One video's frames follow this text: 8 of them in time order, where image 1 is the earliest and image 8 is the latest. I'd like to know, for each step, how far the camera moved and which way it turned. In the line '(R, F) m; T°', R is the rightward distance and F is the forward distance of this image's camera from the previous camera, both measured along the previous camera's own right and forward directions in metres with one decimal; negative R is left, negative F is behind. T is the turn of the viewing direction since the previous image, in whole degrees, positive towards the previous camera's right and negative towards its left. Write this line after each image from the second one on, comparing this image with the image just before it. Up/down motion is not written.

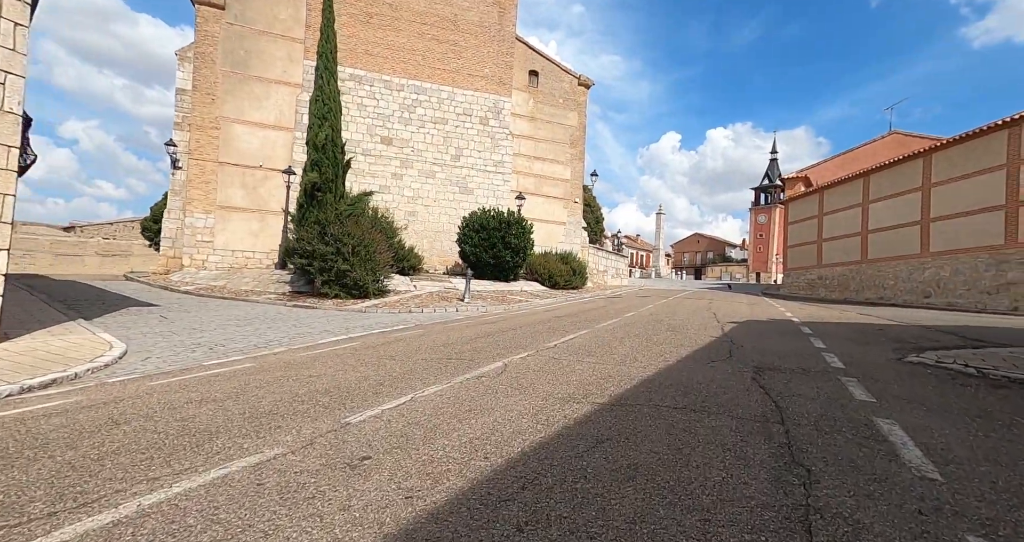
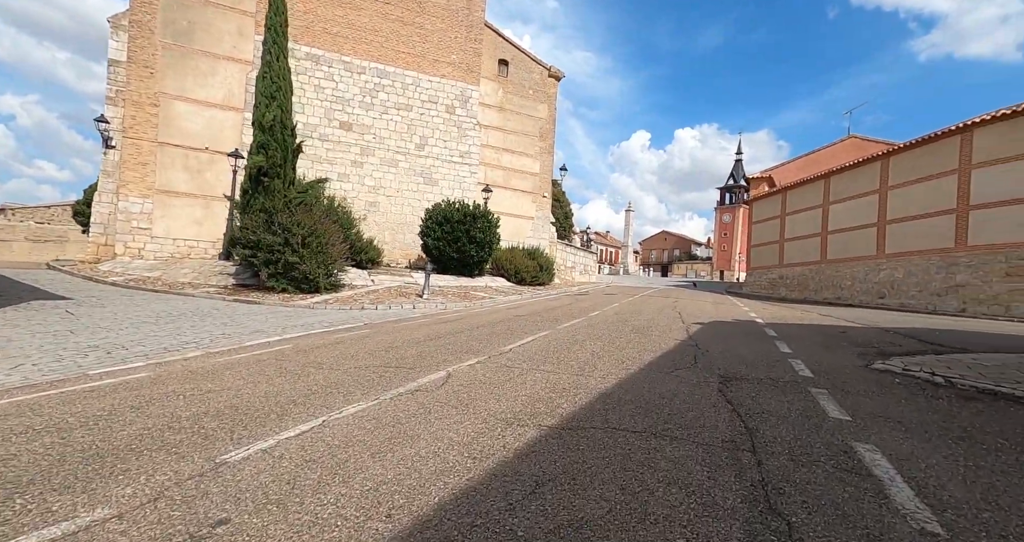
(+0.3, +0.6) m; +4°
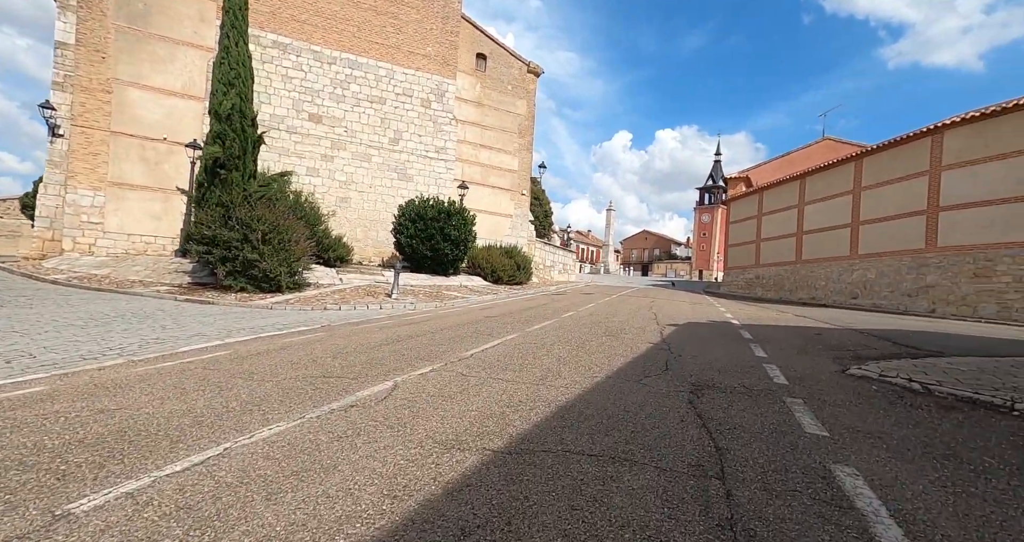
(+0.3, +0.4) m; +2°
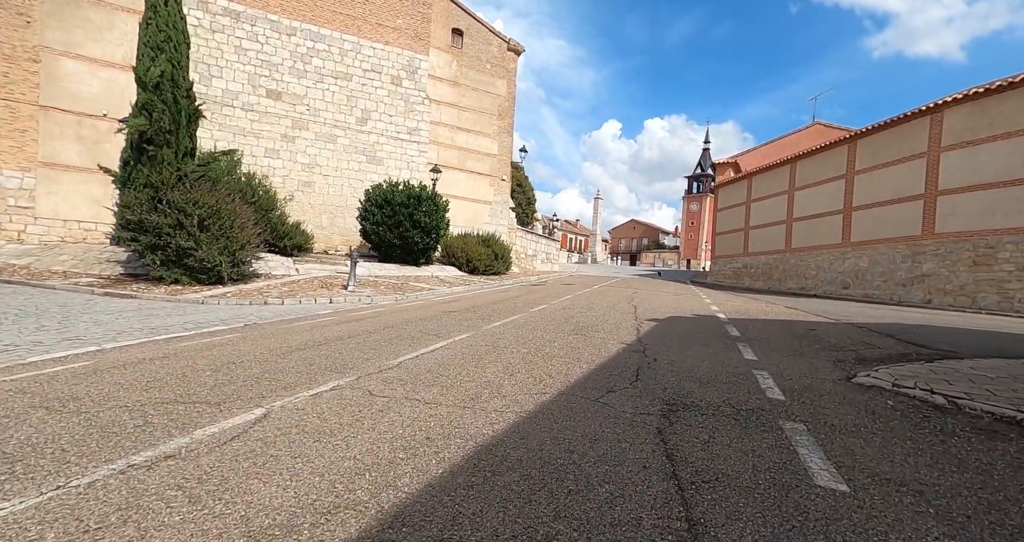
(+0.6, +1.2) m; +1°
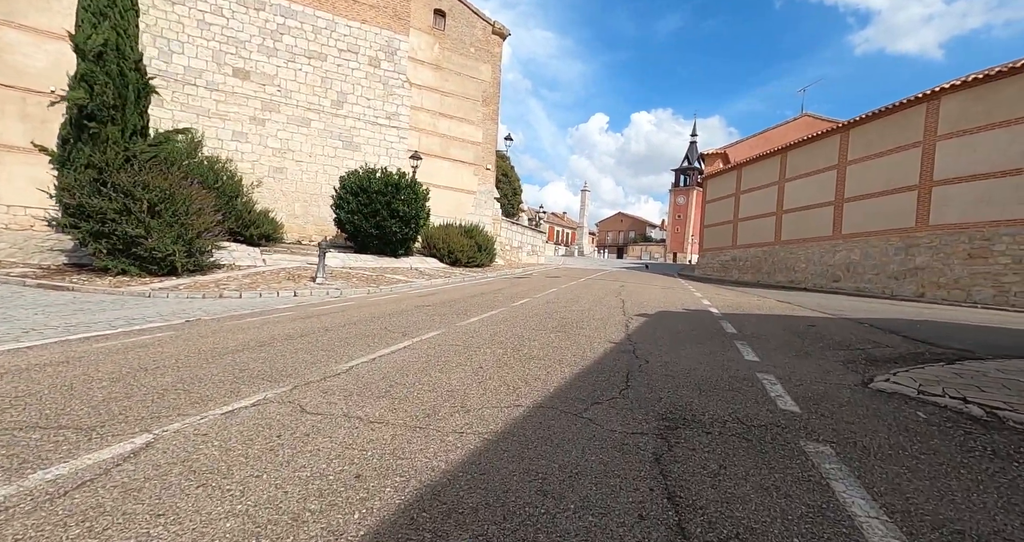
(+0.2, +0.7) m; +2°
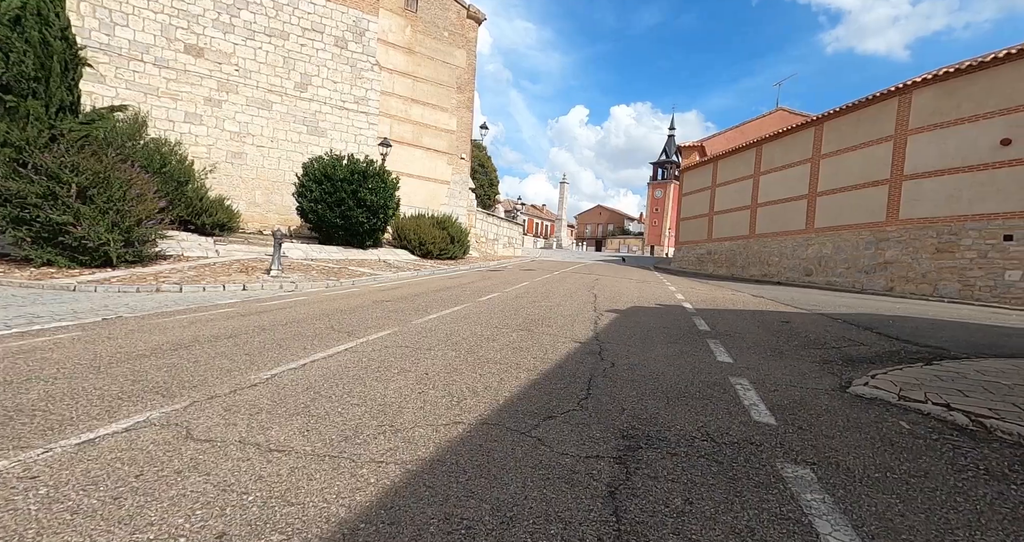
(+0.3, +0.5) m; +3°
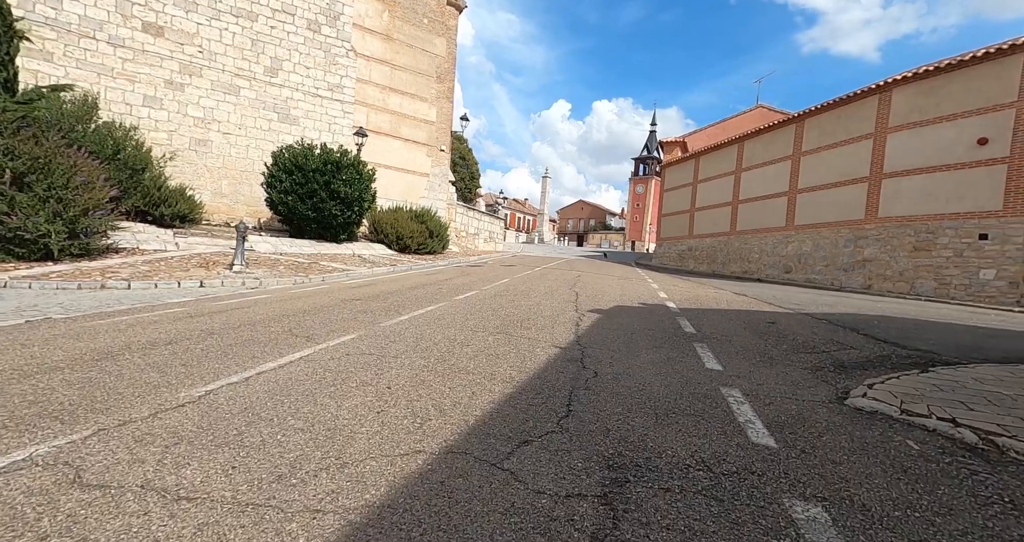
(+0.1, +0.4) m; +2°
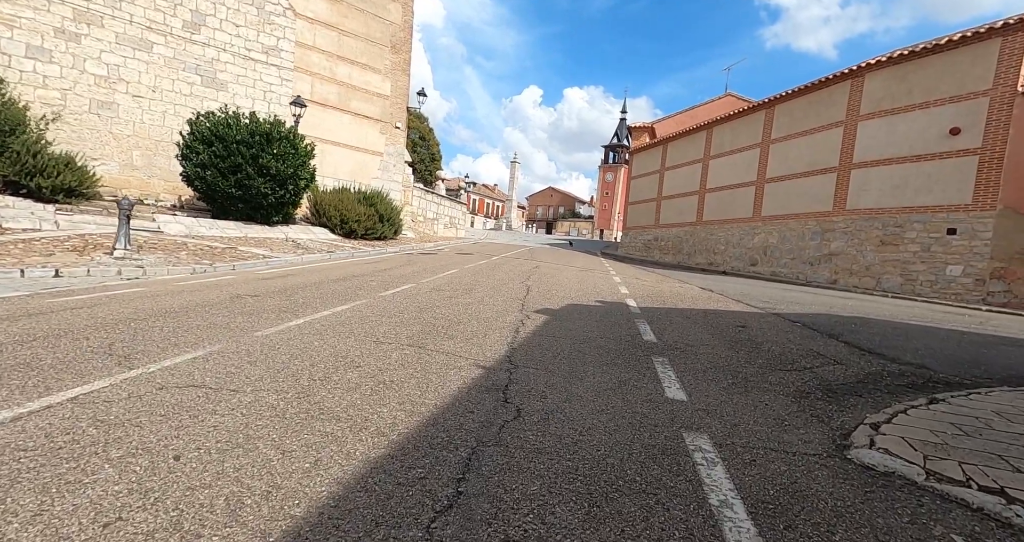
(+0.5, +1.2) m; +4°
